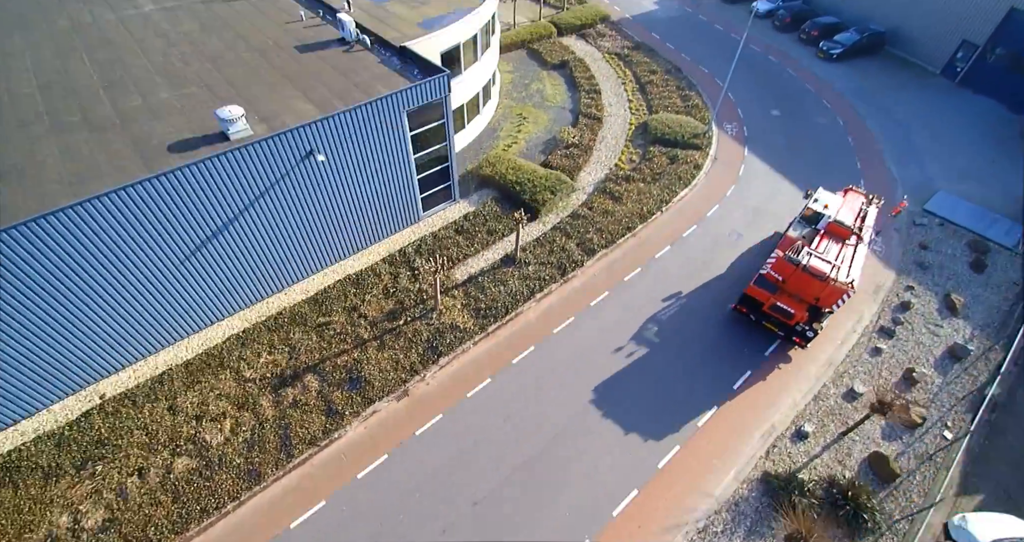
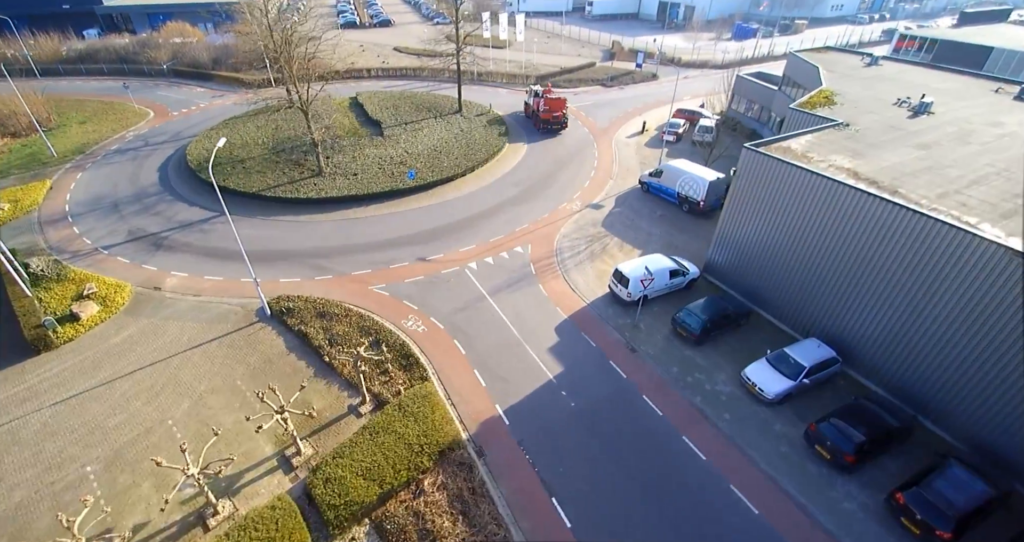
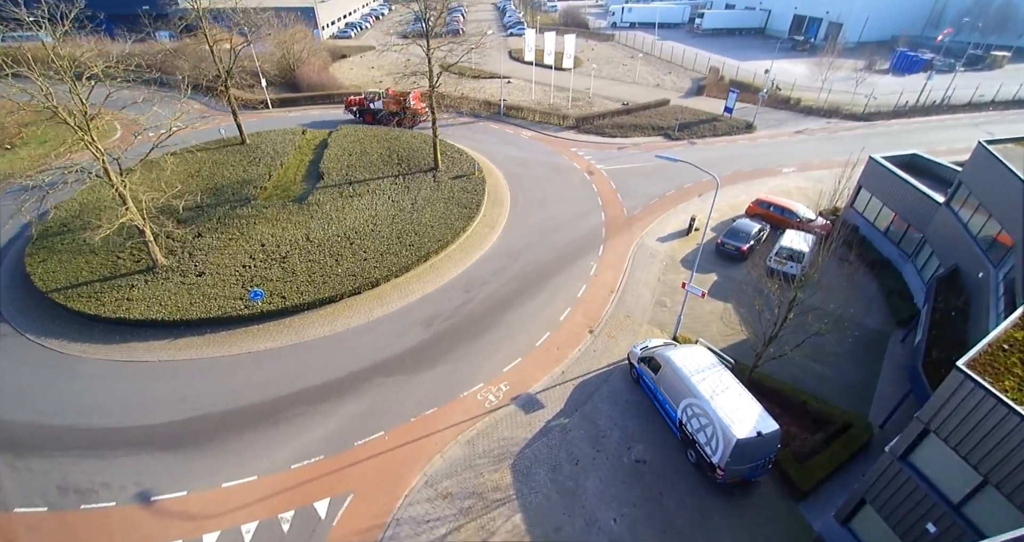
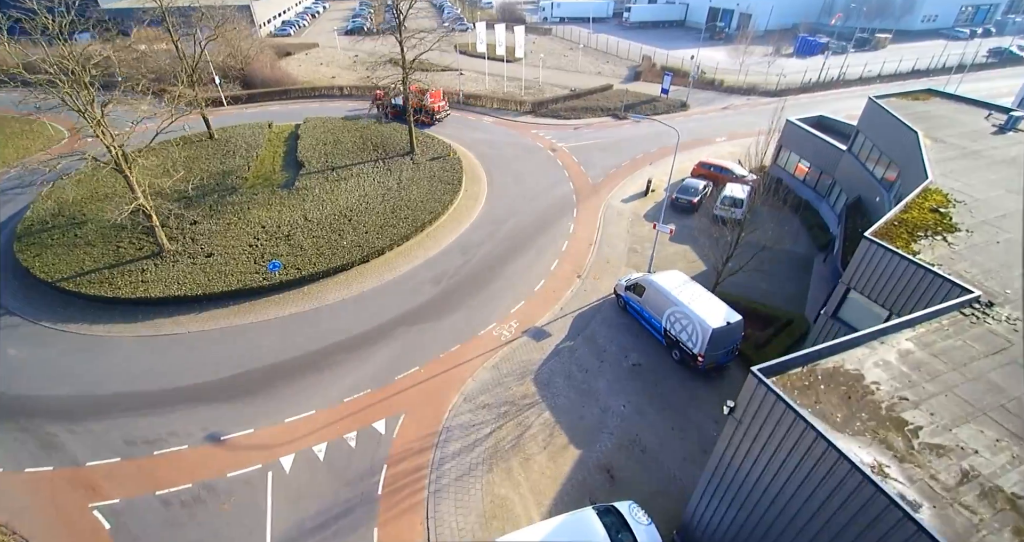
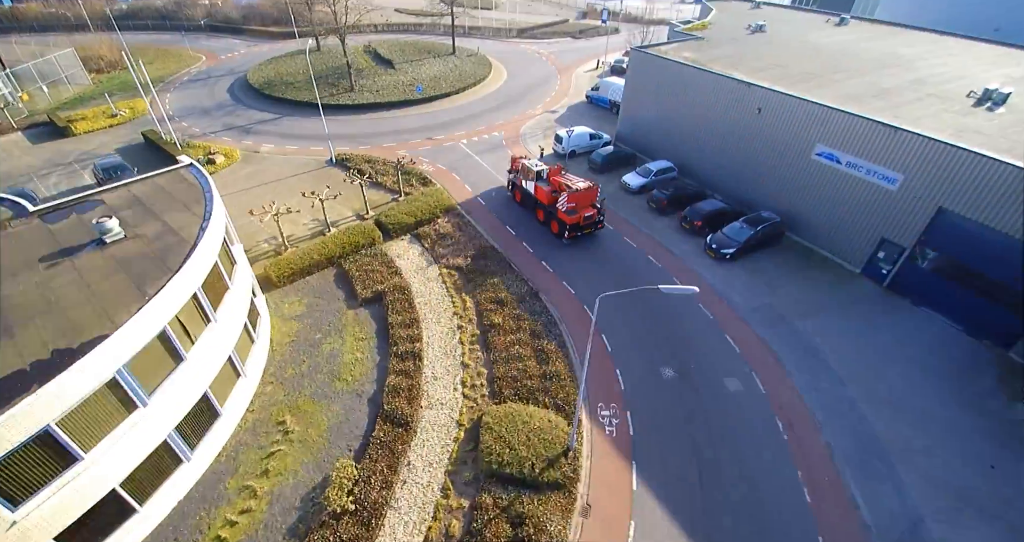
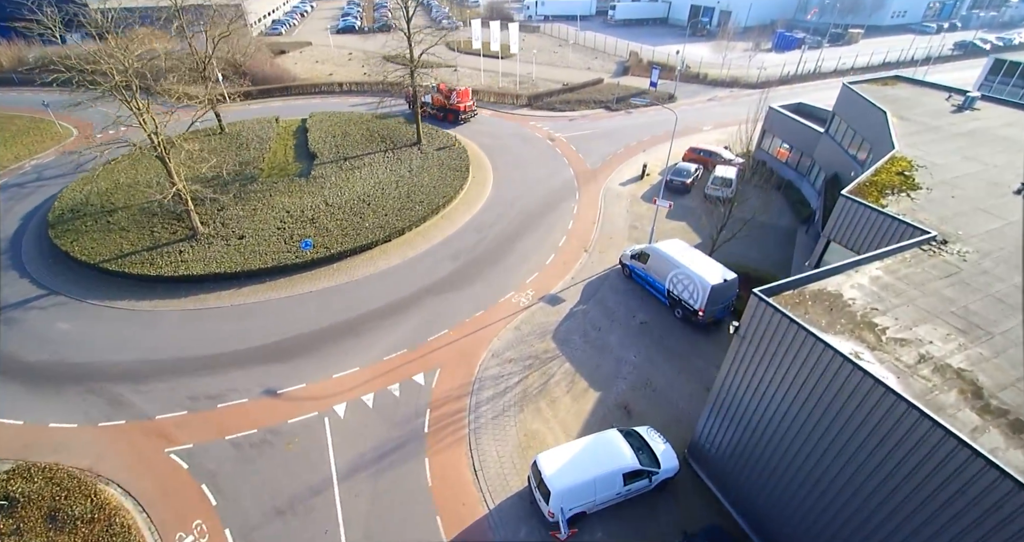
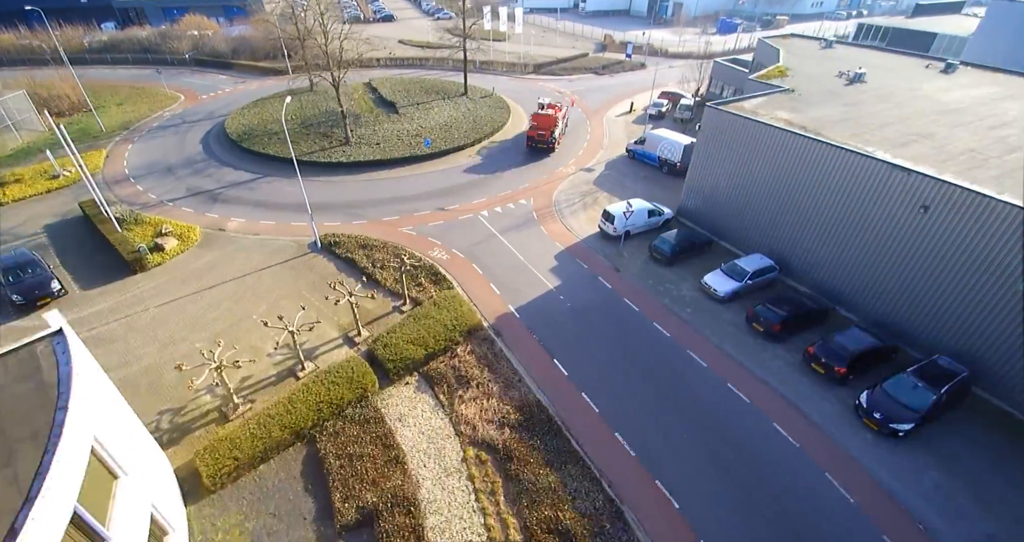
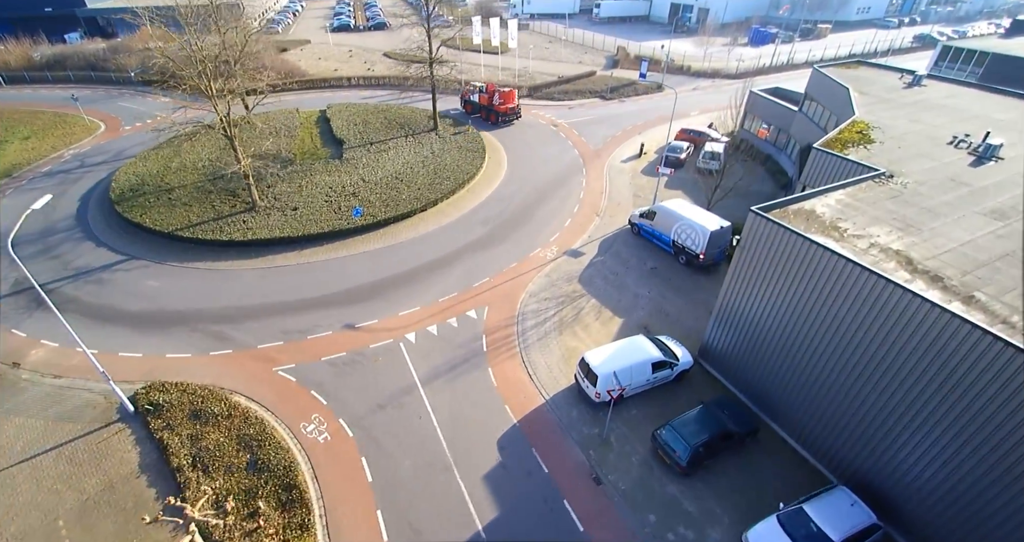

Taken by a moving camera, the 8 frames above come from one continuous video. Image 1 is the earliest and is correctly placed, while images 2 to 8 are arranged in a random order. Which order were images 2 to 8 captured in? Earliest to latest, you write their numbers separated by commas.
5, 7, 2, 8, 6, 4, 3
